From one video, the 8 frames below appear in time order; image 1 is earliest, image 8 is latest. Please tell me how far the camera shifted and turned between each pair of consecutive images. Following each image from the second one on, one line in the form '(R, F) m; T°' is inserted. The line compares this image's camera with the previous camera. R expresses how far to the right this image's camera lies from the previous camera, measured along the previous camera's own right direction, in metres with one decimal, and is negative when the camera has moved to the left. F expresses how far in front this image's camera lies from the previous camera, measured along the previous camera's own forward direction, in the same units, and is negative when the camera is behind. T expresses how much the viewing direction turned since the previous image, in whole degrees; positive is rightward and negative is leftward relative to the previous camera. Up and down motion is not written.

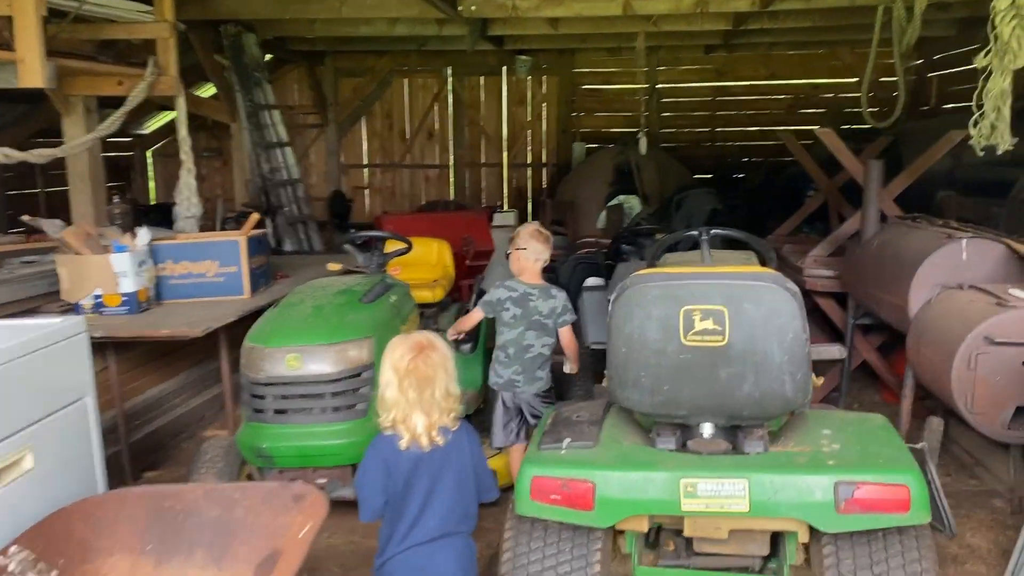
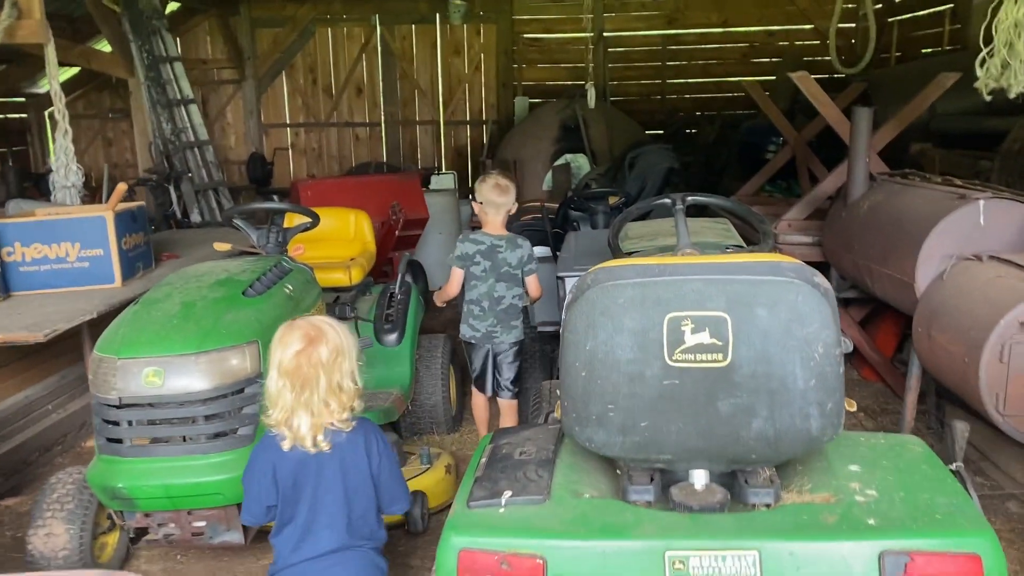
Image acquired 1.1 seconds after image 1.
(+0.1, +0.6) m; +4°
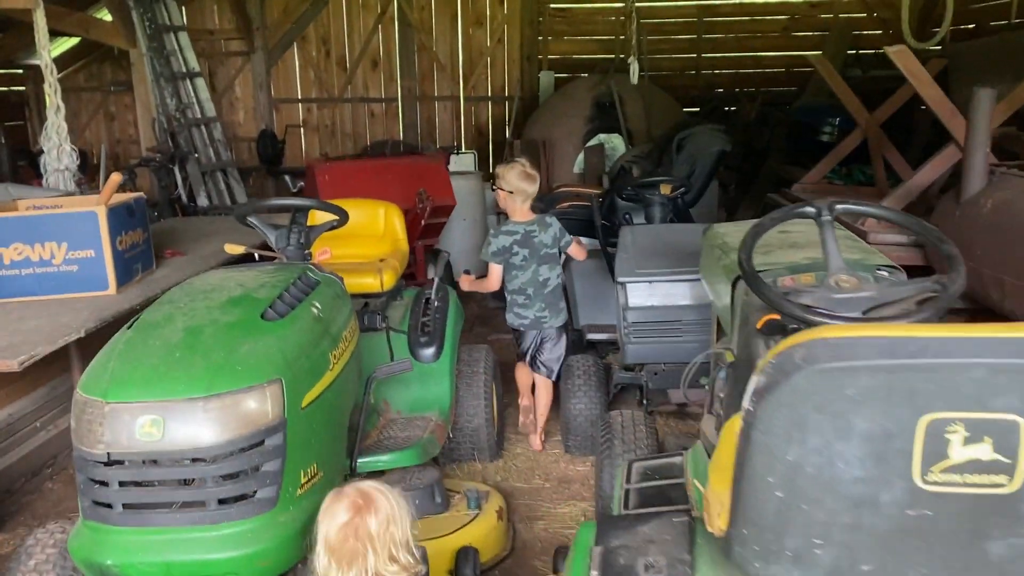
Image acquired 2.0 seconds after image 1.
(-0.2, +0.5) m; 0°
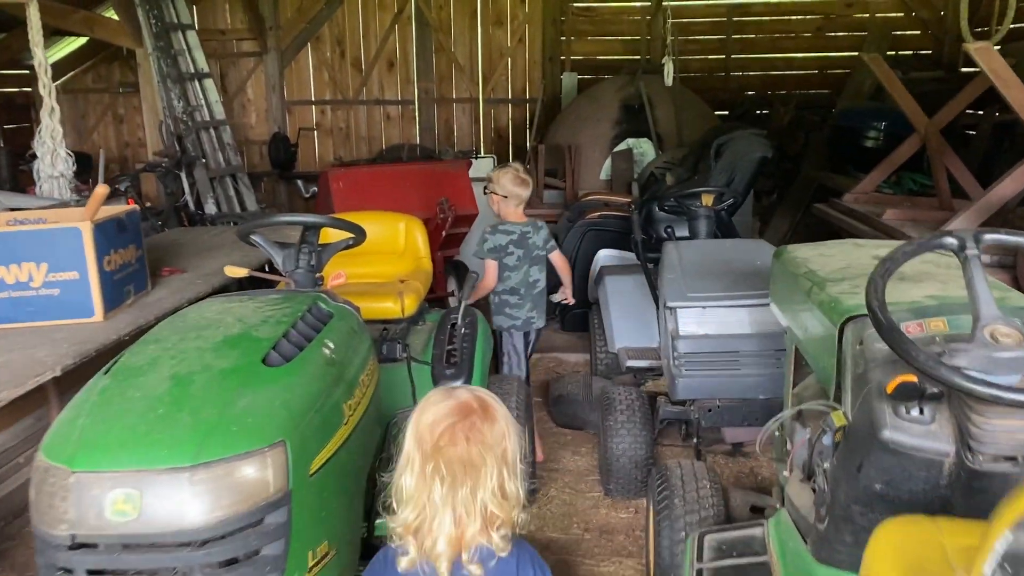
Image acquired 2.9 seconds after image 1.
(-0.1, +0.3) m; -1°
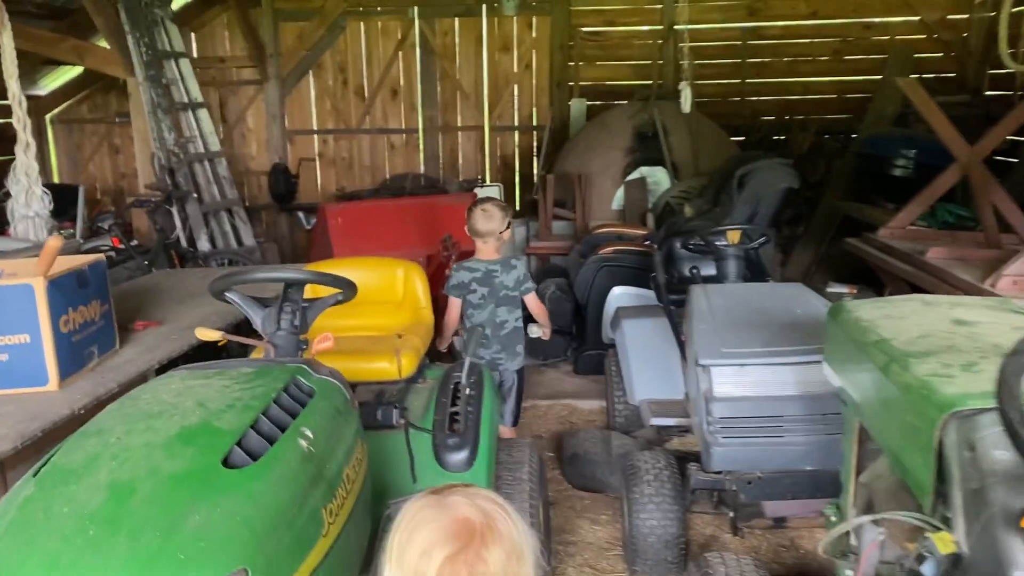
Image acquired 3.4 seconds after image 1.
(0.0, +0.3) m; 0°
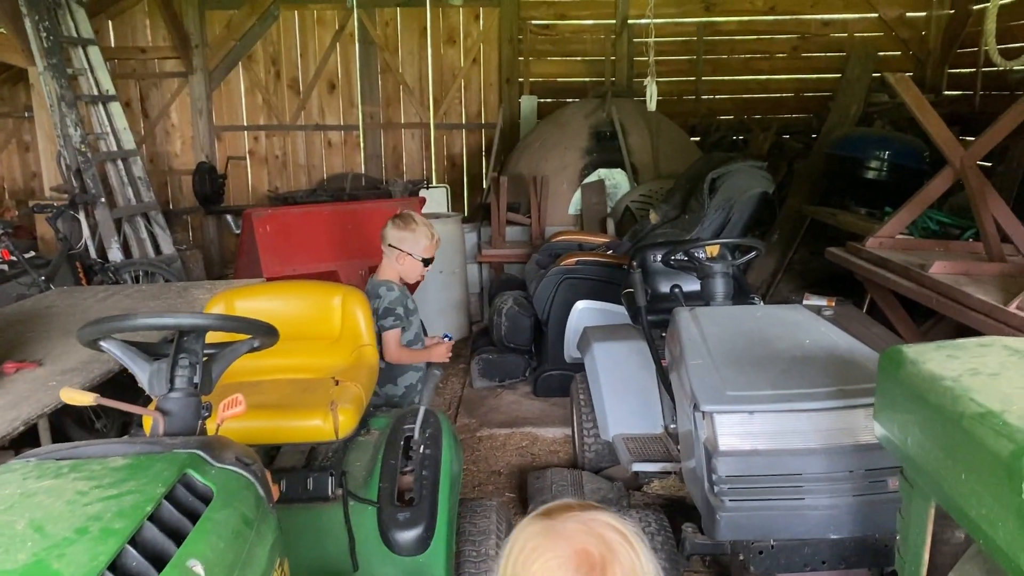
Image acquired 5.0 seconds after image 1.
(0.0, +0.4) m; +4°
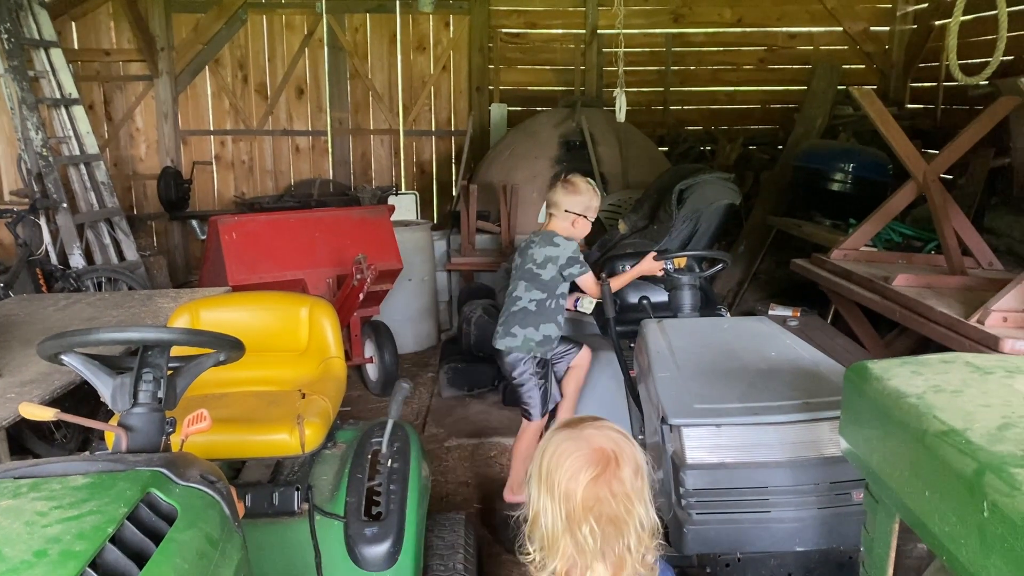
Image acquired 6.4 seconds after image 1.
(0.0, 0.0) m; +2°
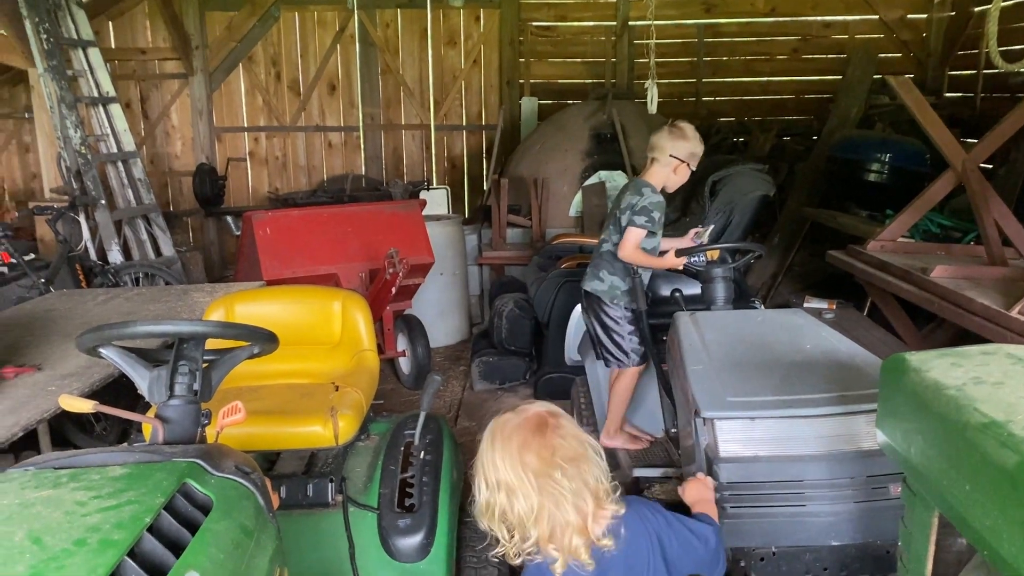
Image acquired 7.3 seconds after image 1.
(0.0, 0.0) m; -2°
